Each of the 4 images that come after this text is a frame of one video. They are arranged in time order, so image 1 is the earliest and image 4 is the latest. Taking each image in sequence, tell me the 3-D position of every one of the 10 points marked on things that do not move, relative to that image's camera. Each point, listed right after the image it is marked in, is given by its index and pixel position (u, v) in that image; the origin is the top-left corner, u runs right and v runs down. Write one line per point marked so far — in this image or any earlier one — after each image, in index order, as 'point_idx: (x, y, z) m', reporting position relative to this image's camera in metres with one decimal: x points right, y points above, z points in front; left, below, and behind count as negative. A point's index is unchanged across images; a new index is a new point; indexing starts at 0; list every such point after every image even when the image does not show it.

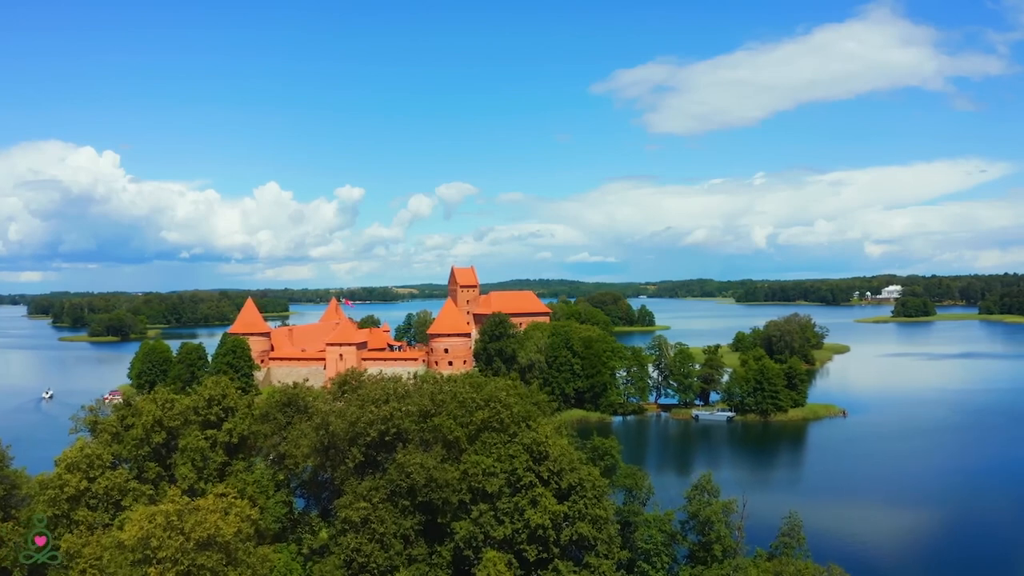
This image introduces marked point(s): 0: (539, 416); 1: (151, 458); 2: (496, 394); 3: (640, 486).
0: (+0.7, -3.4, +19.1) m
1: (-9.2, -4.4, +18.6) m
2: (-0.4, -2.7, +18.7) m
3: (+3.3, -5.1, +18.7) m
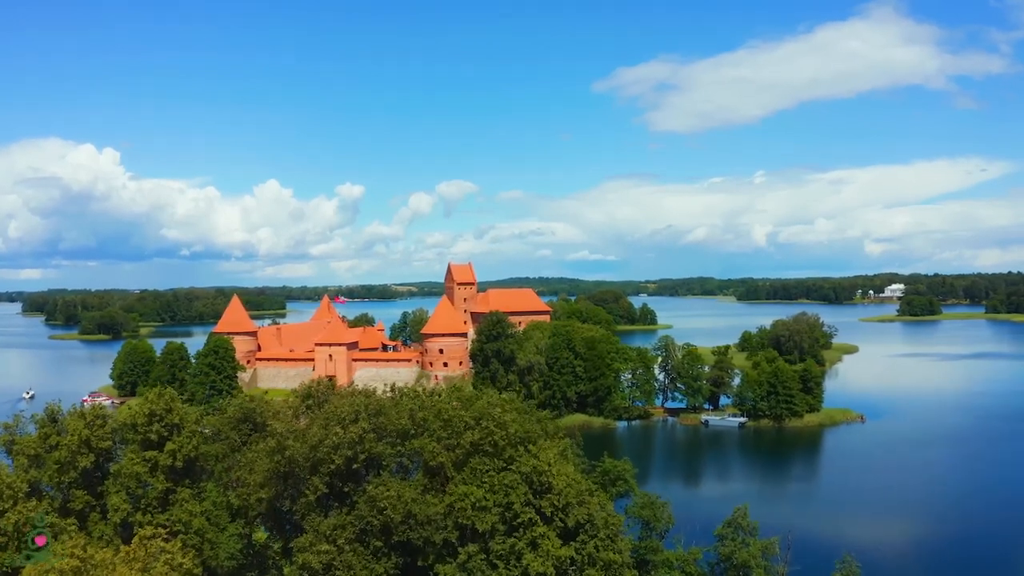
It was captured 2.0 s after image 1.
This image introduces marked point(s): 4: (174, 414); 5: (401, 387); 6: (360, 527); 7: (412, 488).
0: (+0.6, -3.3, +16.2) m
1: (-9.3, -4.3, +15.7) m
2: (-0.5, -2.6, +15.8) m
3: (+3.2, -5.0, +15.8) m
4: (-7.6, -2.8, +16.4) m
5: (-2.5, -2.3, +16.8) m
6: (-2.8, -4.4, +13.4) m
7: (-1.9, -3.8, +13.7) m
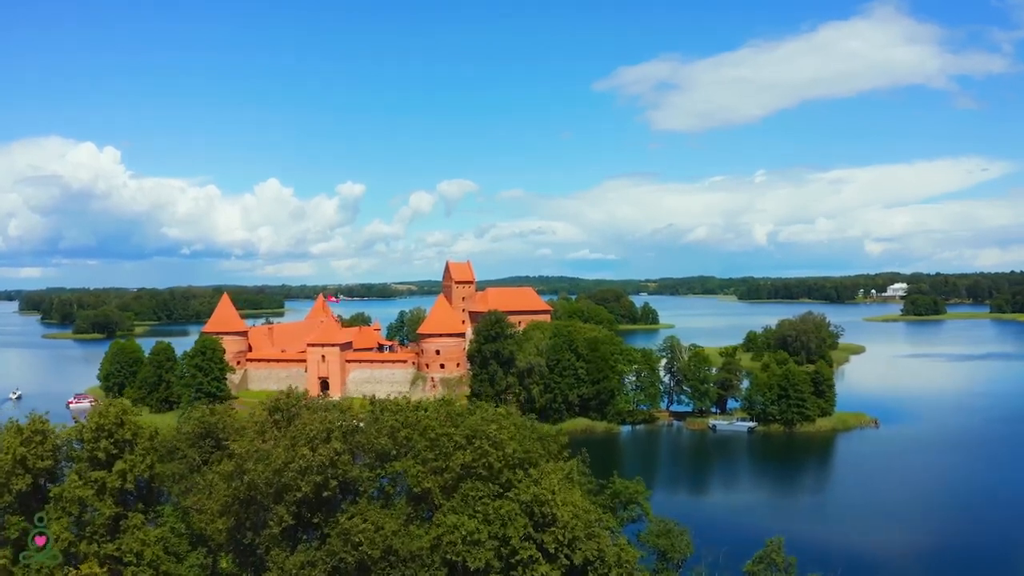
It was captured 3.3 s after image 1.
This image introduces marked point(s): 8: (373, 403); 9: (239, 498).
0: (+0.6, -3.2, +14.2) m
1: (-9.4, -4.2, +13.8) m
2: (-0.5, -2.6, +13.8) m
3: (+3.1, -4.9, +13.9) m
4: (-7.6, -2.8, +14.5) m
5: (-2.6, -2.3, +14.9) m
6: (-2.8, -4.3, +11.5) m
7: (-1.9, -3.7, +11.8) m
8: (-2.8, -2.3, +14.9) m
9: (-4.6, -3.5, +12.2) m
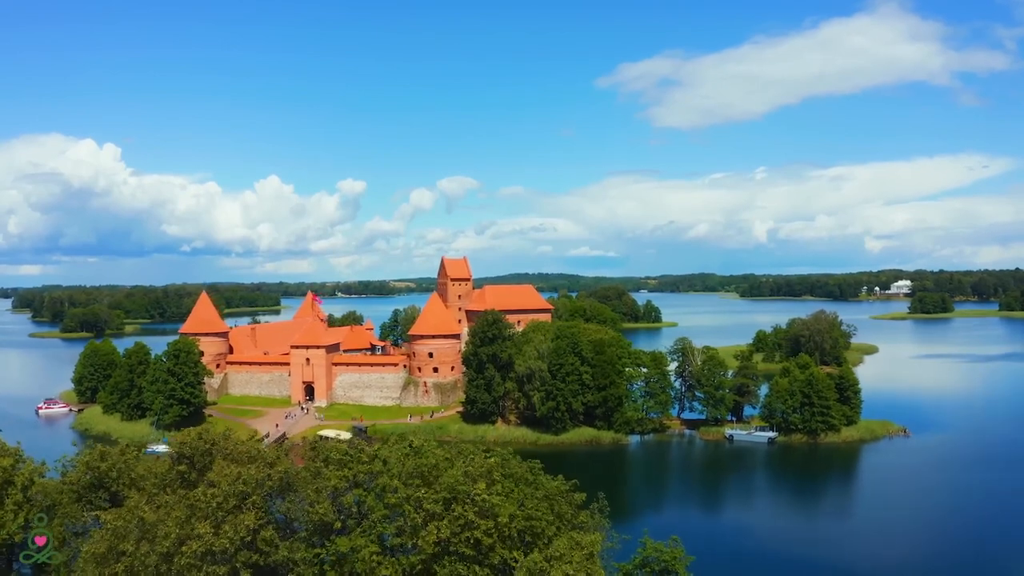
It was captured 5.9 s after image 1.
0: (+0.5, -3.2, +10.6) m
1: (-9.4, -4.2, +10.1) m
2: (-0.6, -2.6, +10.2) m
3: (+3.1, -5.0, +10.2) m
4: (-7.7, -2.8, +10.8) m
5: (-2.6, -2.3, +11.2) m
6: (-2.9, -4.4, +7.8) m
7: (-2.0, -3.7, +8.1) m
8: (-2.9, -2.3, +11.2) m
9: (-4.6, -3.5, +8.6) m
